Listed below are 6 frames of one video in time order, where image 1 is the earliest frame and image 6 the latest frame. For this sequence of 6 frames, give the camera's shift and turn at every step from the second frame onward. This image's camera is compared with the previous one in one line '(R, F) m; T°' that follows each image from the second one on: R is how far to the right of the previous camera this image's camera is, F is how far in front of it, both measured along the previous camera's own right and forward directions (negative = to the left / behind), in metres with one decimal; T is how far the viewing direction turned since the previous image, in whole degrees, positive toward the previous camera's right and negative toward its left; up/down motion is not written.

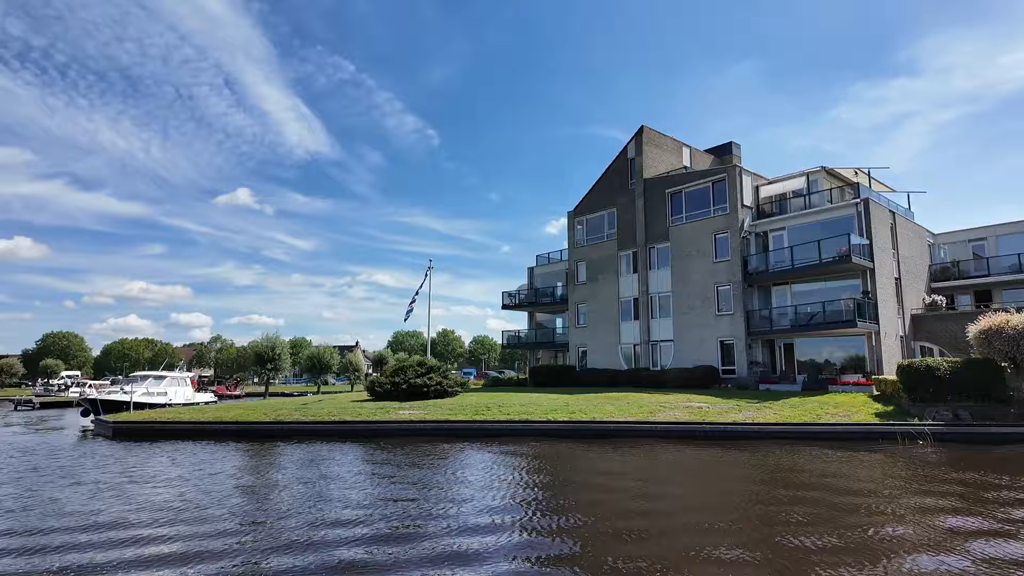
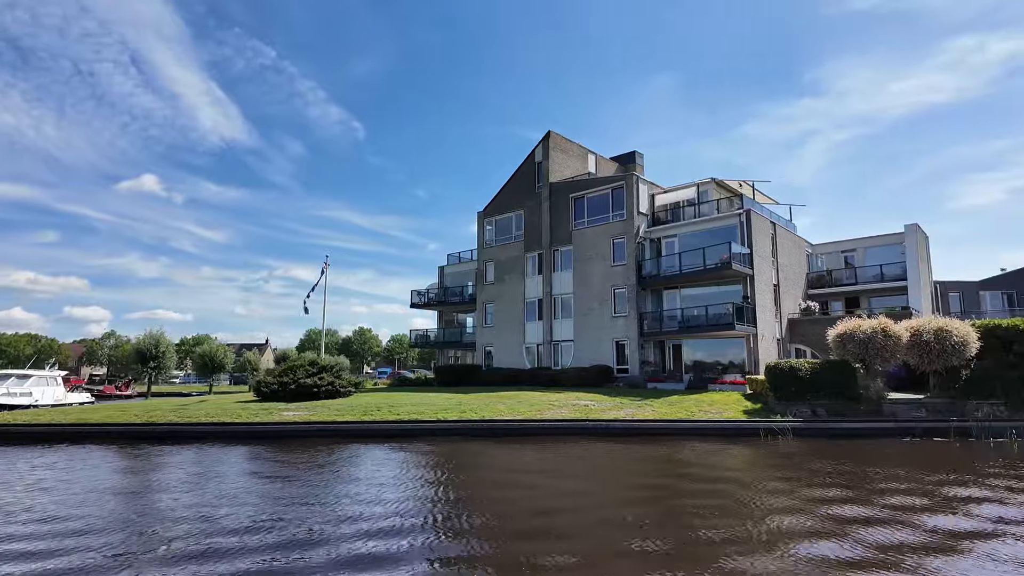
(+1.0, -0.1) m; +7°
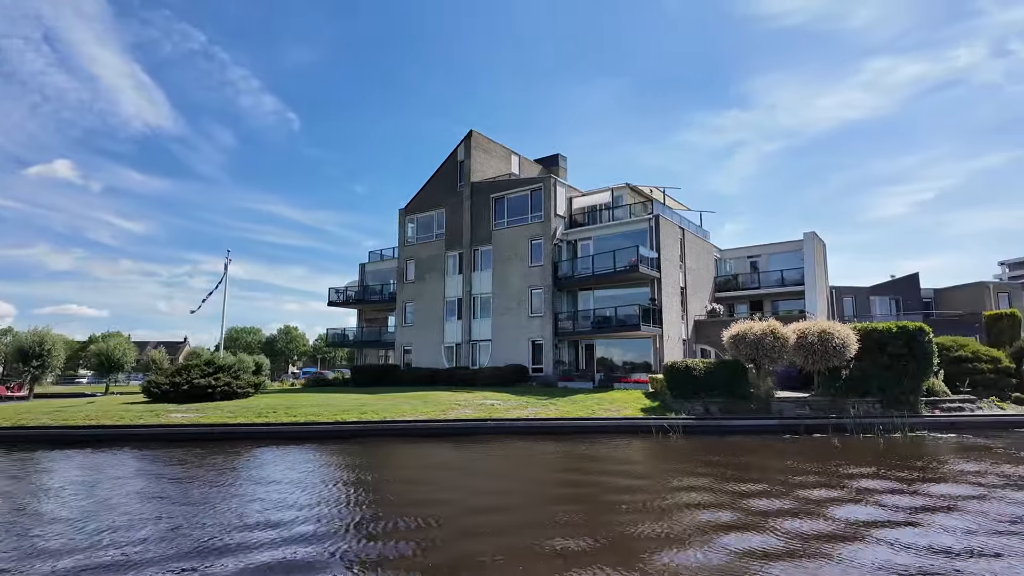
(+1.0, 0.0) m; +6°
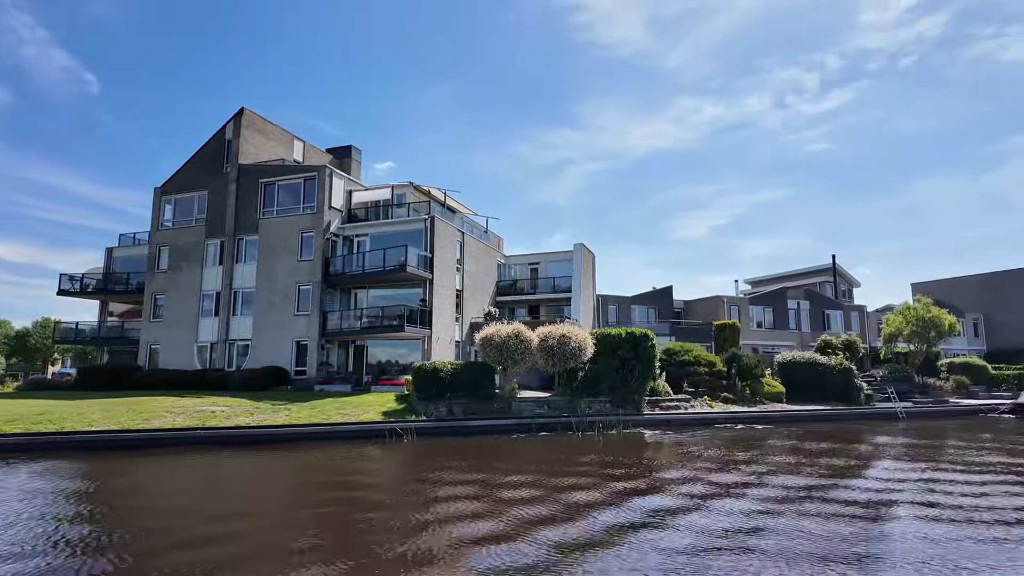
(+2.7, +0.3) m; +16°
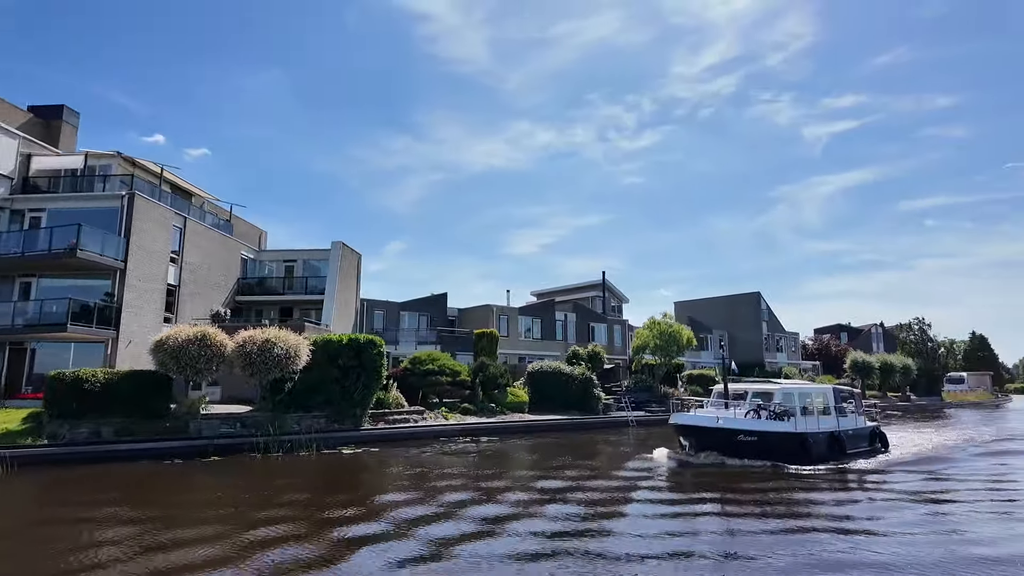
(+3.6, +1.4) m; +16°
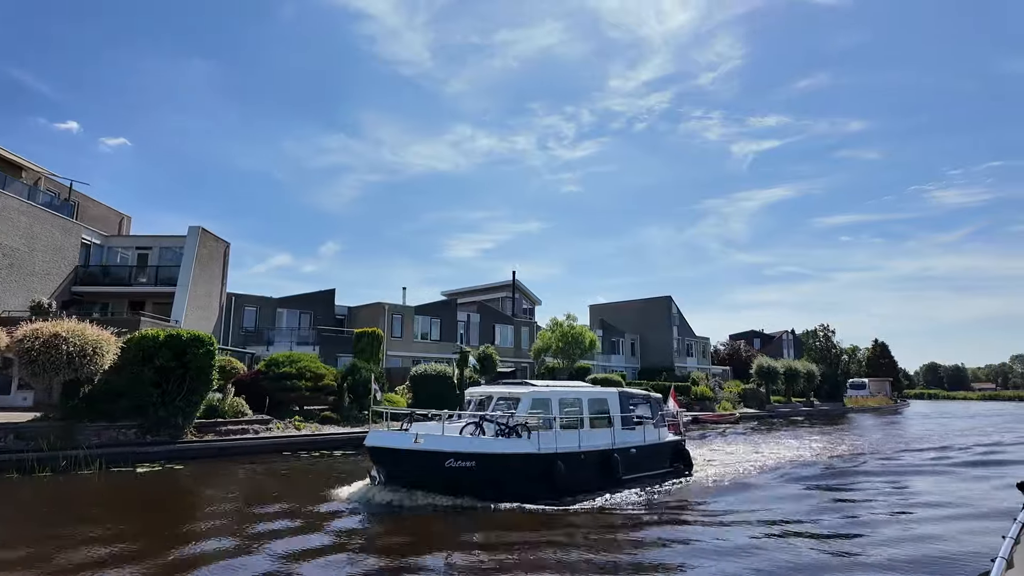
(+2.3, +1.8) m; +6°
